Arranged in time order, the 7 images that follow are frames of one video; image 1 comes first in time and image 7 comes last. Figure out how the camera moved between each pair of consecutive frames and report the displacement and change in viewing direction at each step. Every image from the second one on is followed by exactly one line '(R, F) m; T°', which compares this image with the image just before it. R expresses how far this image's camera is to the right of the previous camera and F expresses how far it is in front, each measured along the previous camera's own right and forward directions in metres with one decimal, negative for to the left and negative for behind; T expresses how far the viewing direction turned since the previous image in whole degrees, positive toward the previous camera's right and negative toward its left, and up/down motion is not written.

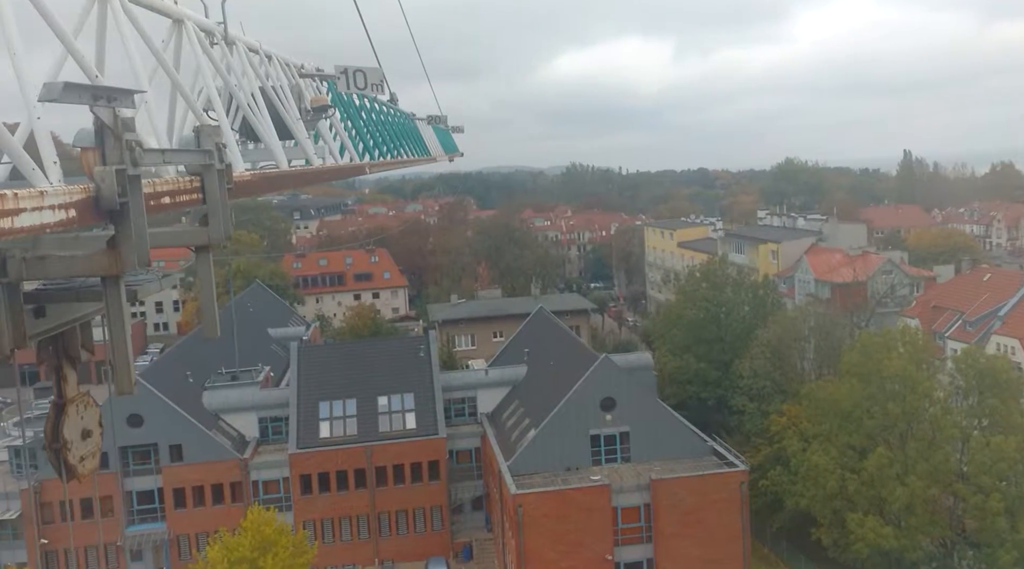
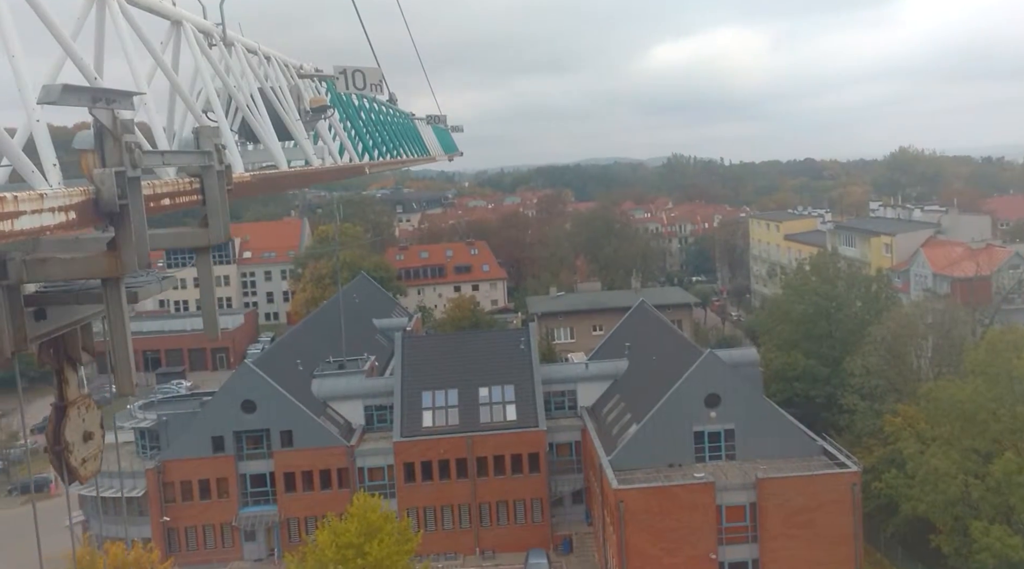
(+0.5, +0.2) m; -7°
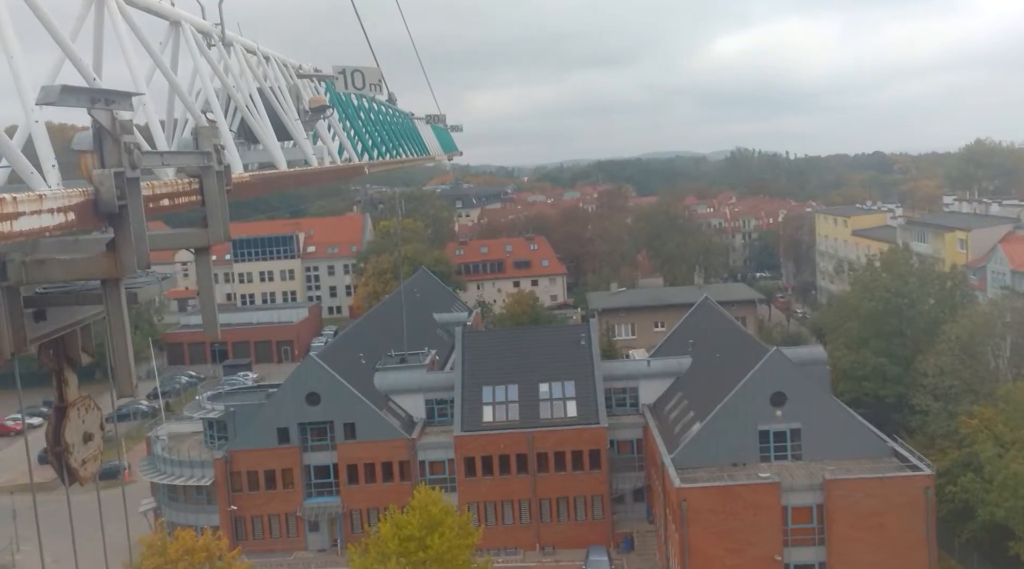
(+0.3, +0.2) m; -4°
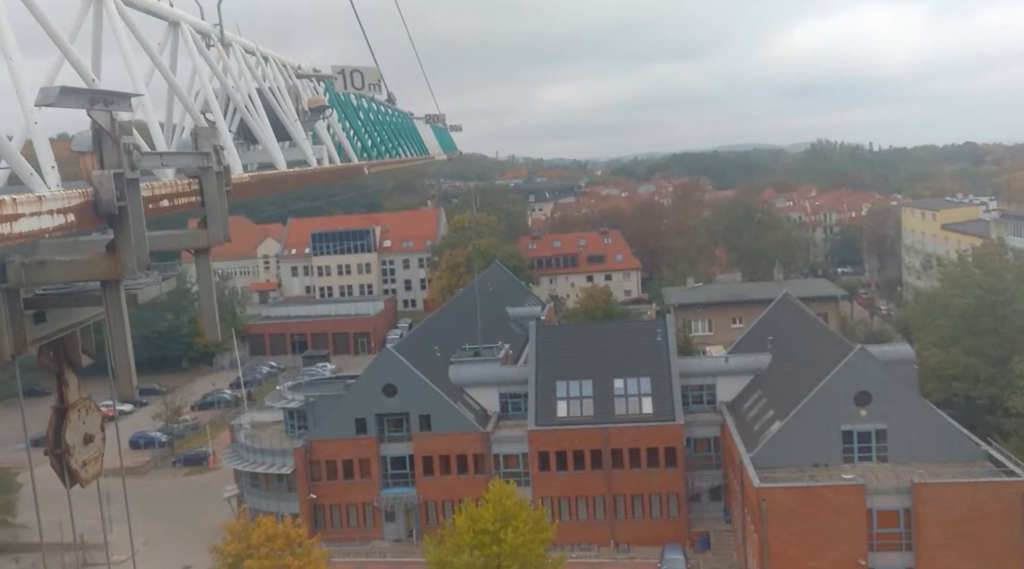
(+0.4, +0.2) m; -5°
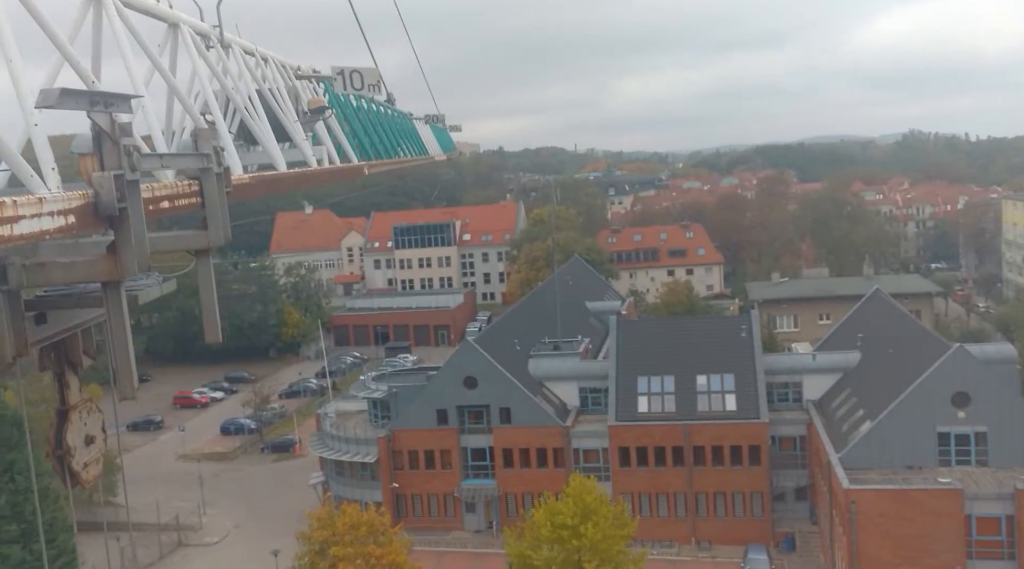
(+0.4, +0.1) m; -6°
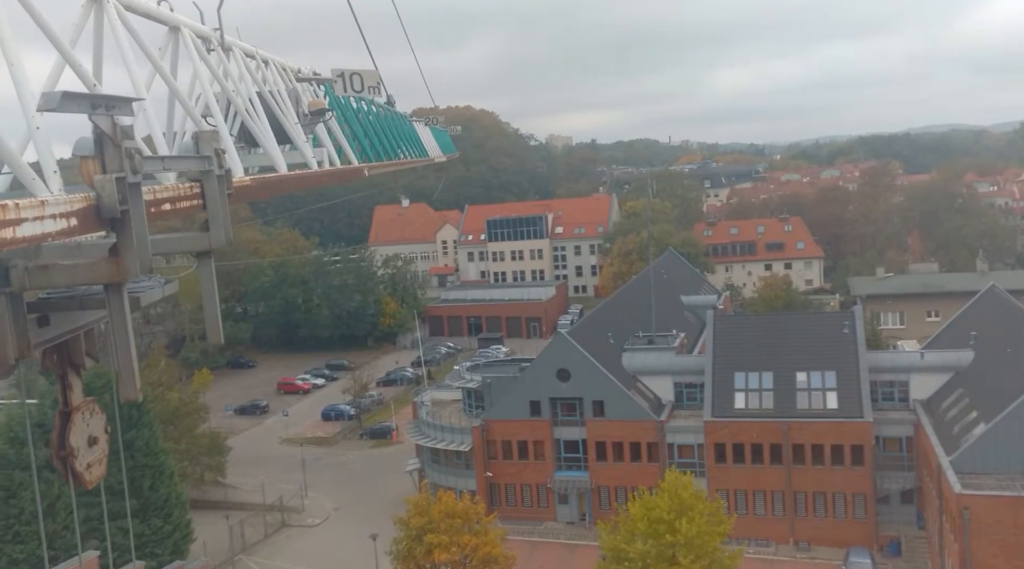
(+0.6, +0.1) m; -7°
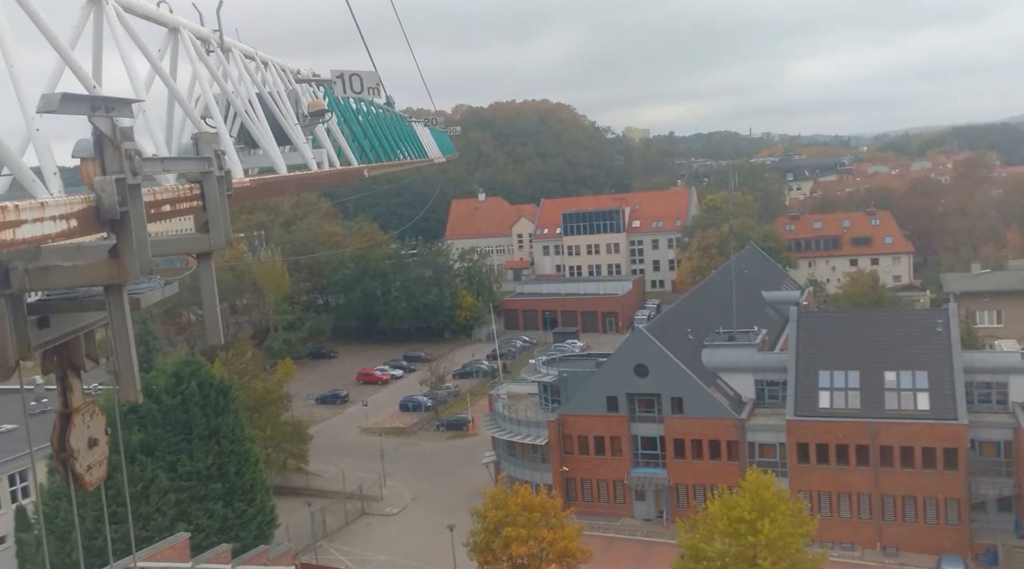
(+0.4, +0.2) m; -5°
